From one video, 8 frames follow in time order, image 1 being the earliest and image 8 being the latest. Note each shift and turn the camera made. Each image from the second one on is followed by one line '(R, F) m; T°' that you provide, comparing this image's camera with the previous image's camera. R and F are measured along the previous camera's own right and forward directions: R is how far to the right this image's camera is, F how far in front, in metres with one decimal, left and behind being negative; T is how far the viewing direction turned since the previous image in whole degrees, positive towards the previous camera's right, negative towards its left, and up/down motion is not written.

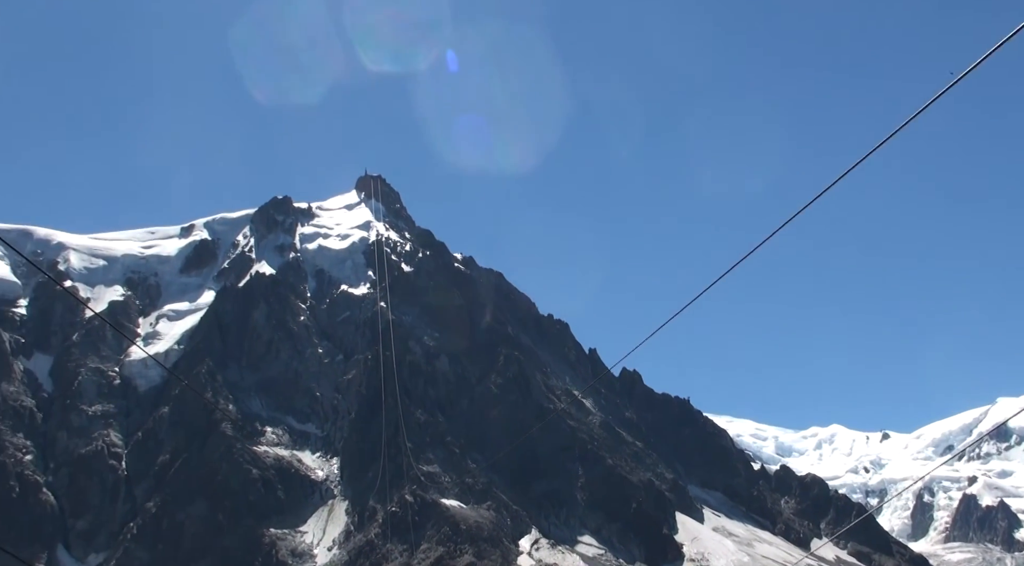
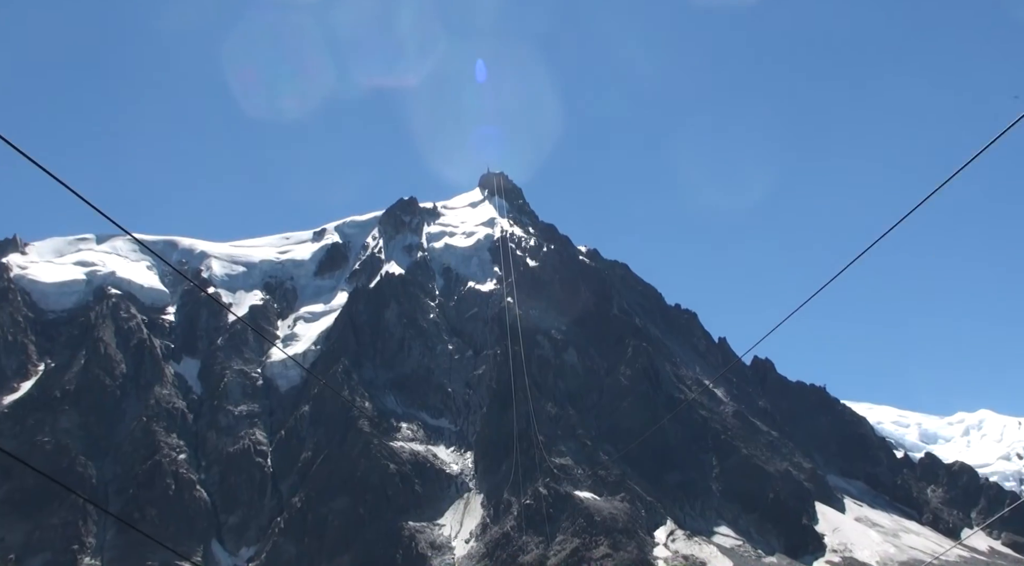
(-0.4, -2.9) m; -6°
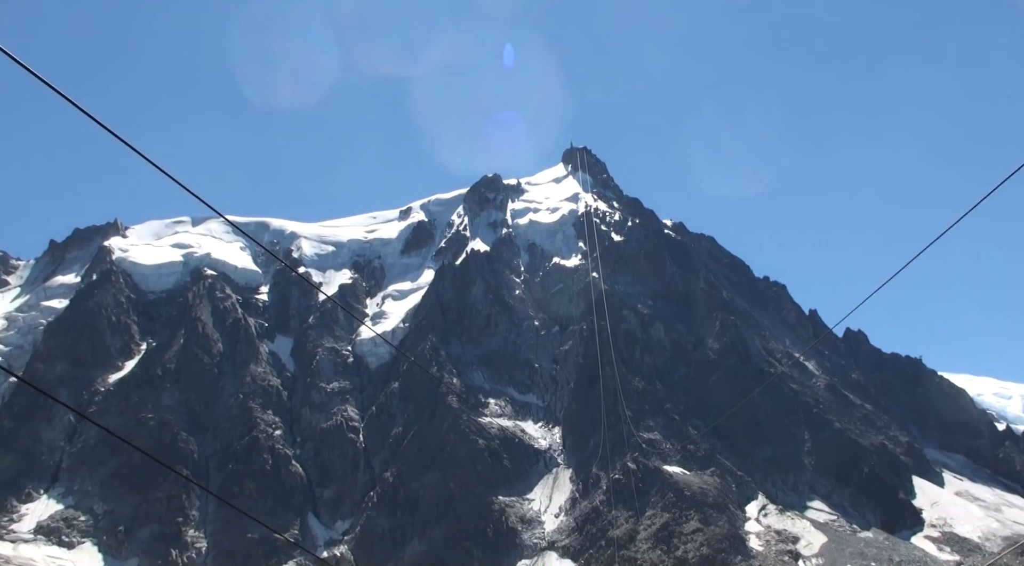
(-0.3, -1.3) m; -4°
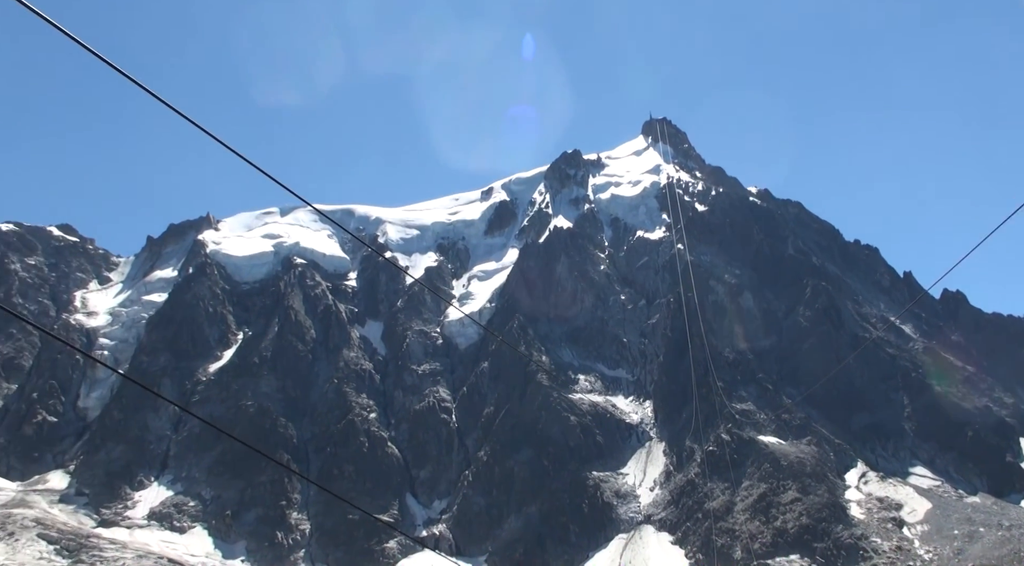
(-0.5, -0.3) m; -4°
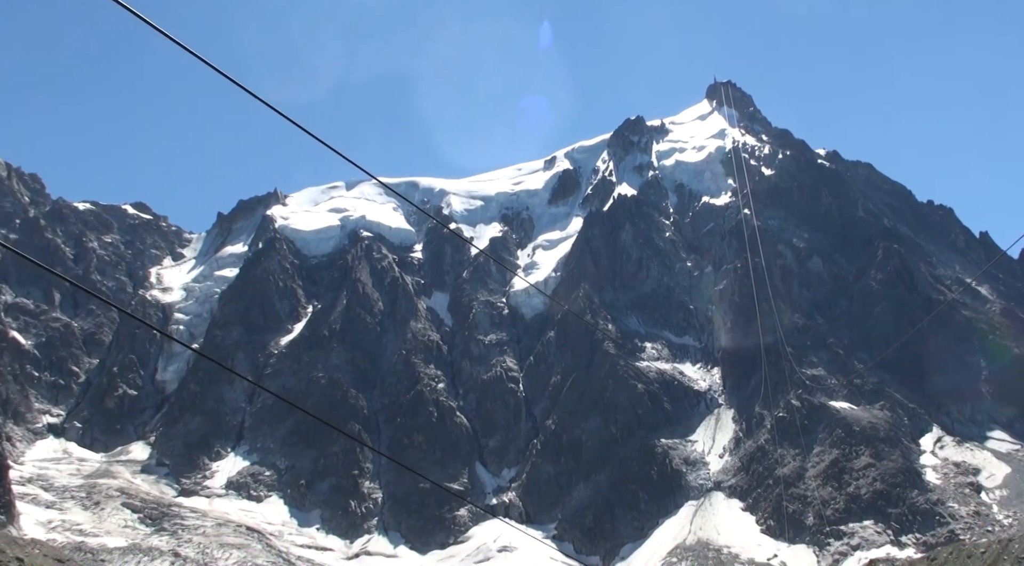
(-0.3, +0.1) m; -3°
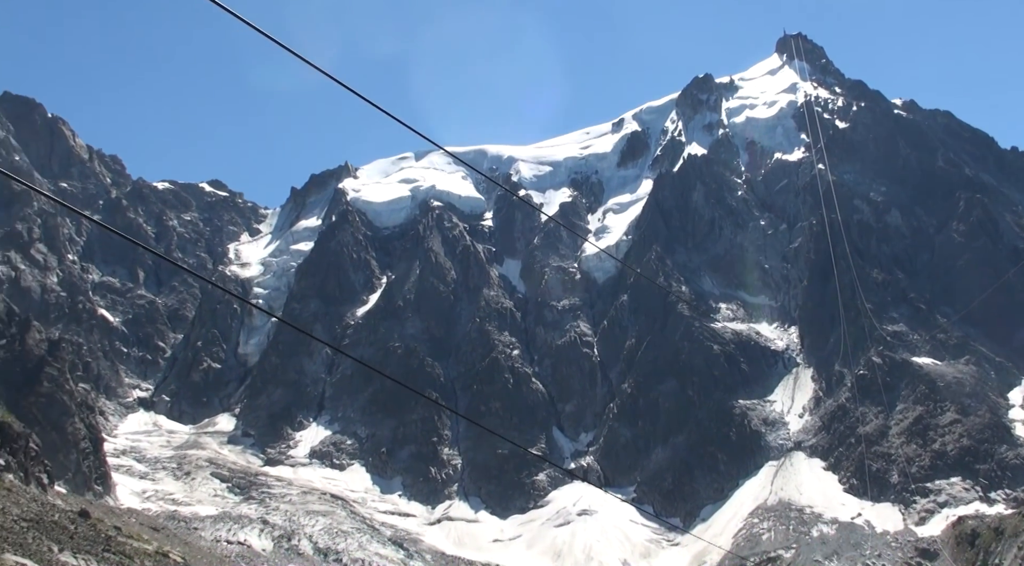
(-0.3, +0.8) m; -3°
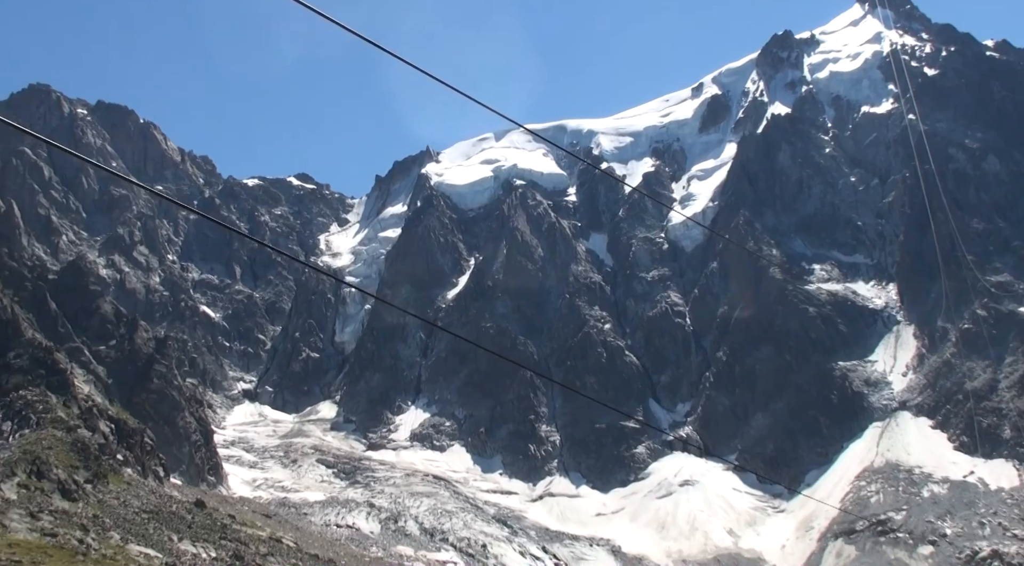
(-0.1, +2.0) m; -4°
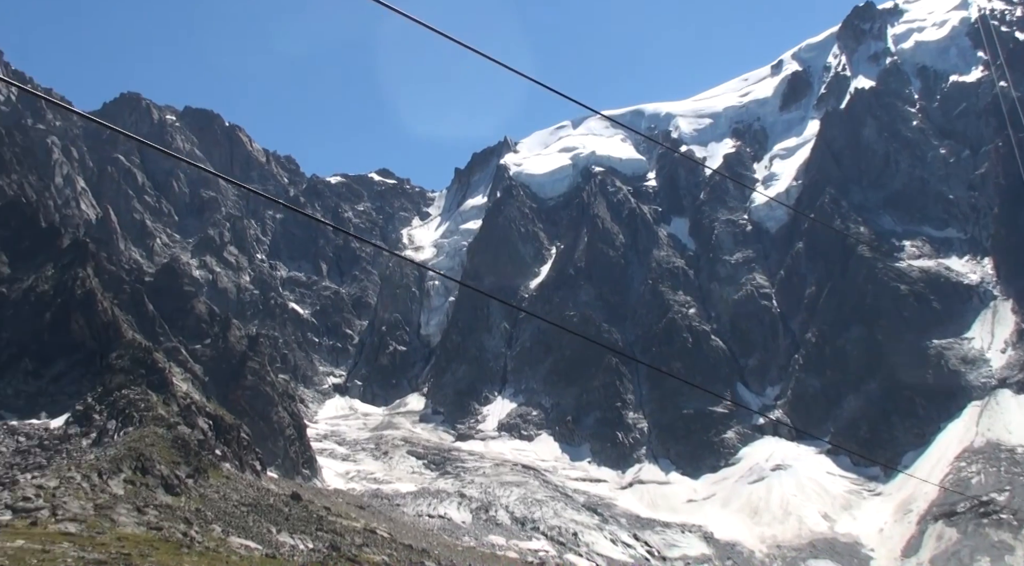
(-0.3, +1.9) m; -4°
